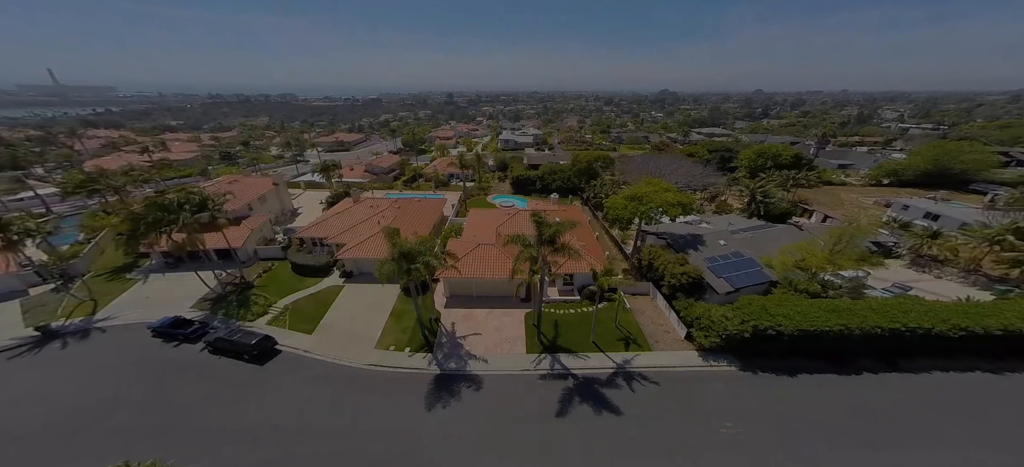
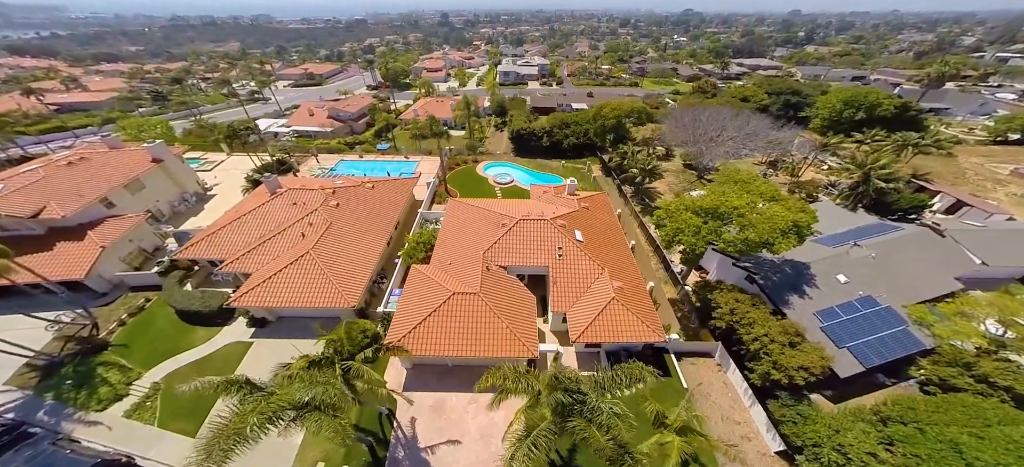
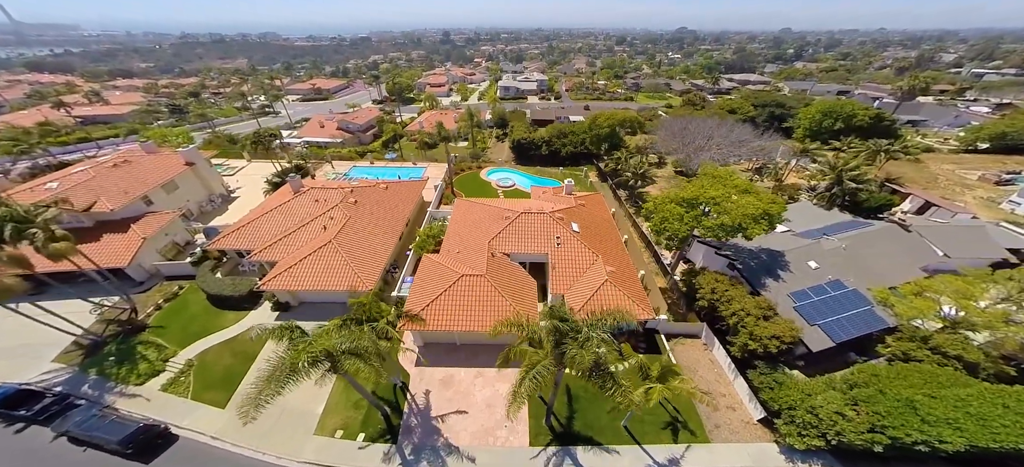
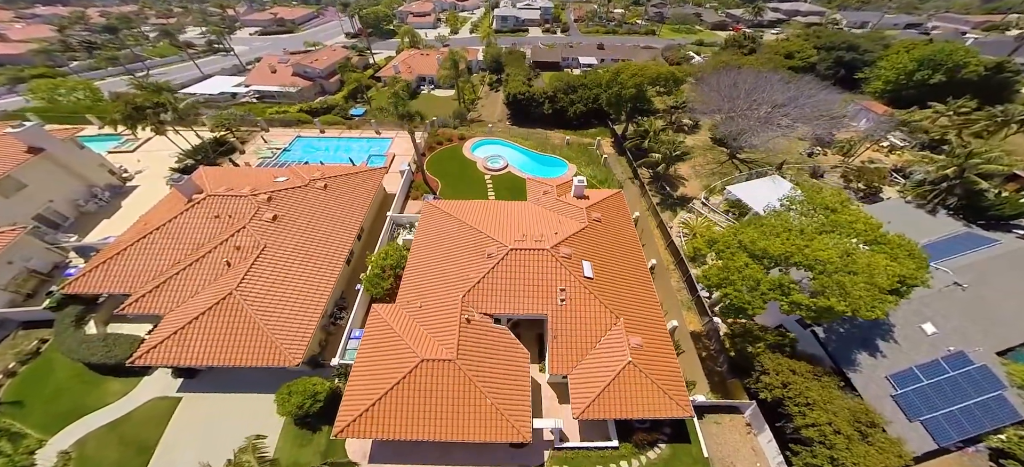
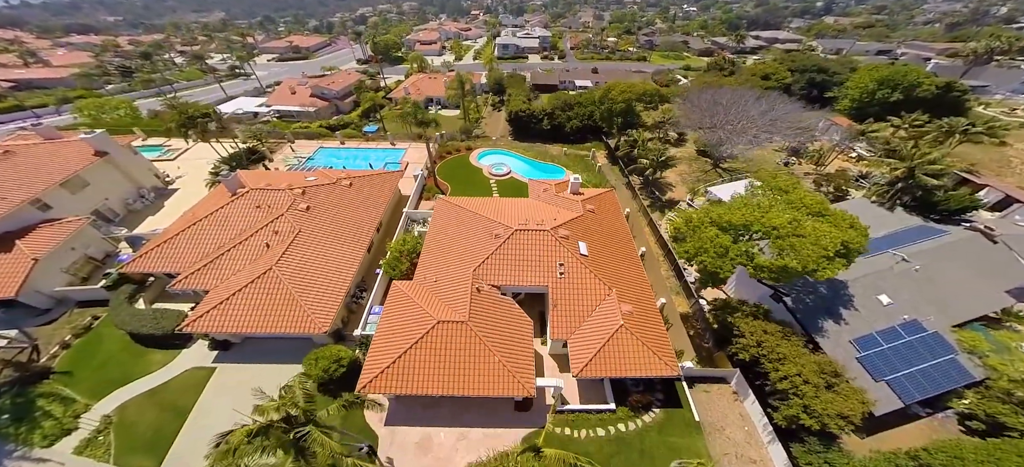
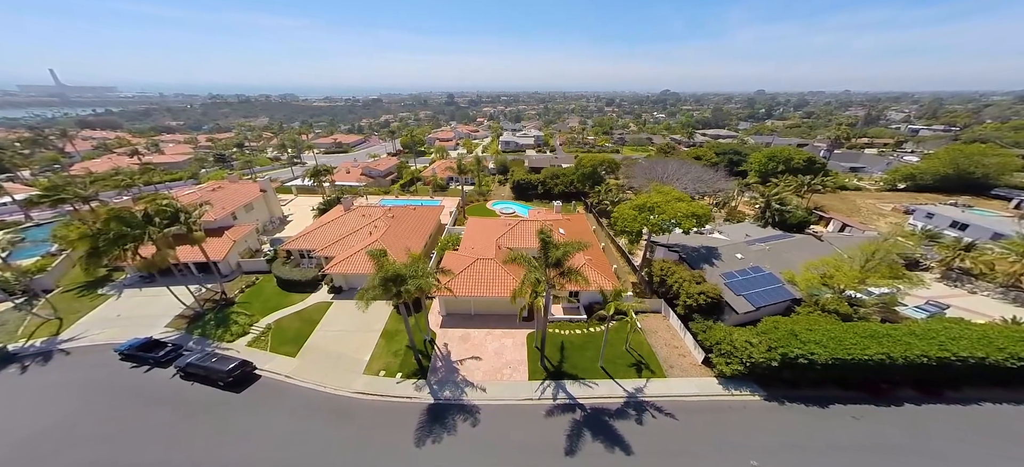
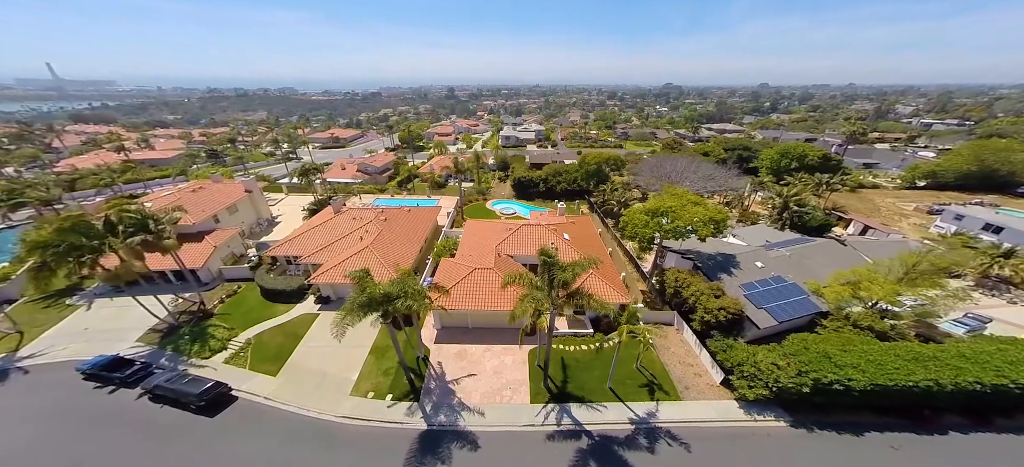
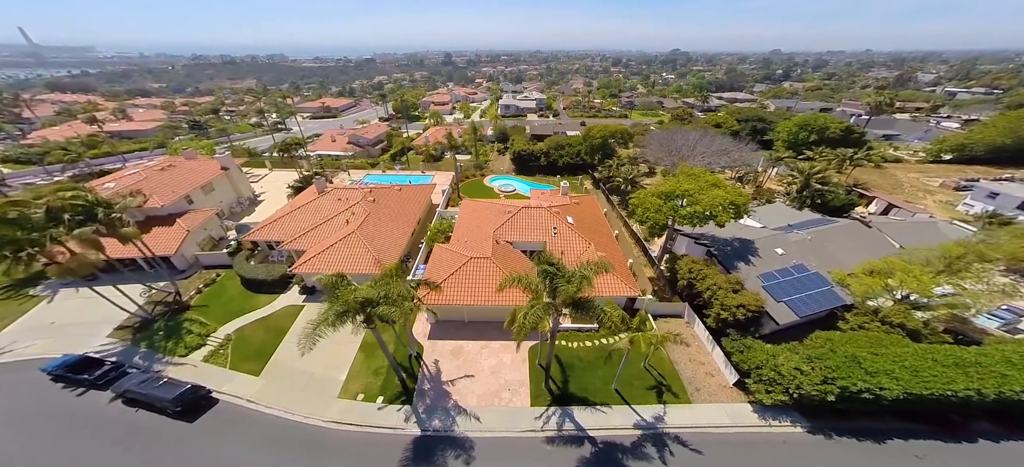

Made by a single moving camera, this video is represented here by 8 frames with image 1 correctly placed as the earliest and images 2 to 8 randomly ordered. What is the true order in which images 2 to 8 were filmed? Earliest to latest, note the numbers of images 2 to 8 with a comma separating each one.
6, 7, 8, 3, 2, 5, 4
